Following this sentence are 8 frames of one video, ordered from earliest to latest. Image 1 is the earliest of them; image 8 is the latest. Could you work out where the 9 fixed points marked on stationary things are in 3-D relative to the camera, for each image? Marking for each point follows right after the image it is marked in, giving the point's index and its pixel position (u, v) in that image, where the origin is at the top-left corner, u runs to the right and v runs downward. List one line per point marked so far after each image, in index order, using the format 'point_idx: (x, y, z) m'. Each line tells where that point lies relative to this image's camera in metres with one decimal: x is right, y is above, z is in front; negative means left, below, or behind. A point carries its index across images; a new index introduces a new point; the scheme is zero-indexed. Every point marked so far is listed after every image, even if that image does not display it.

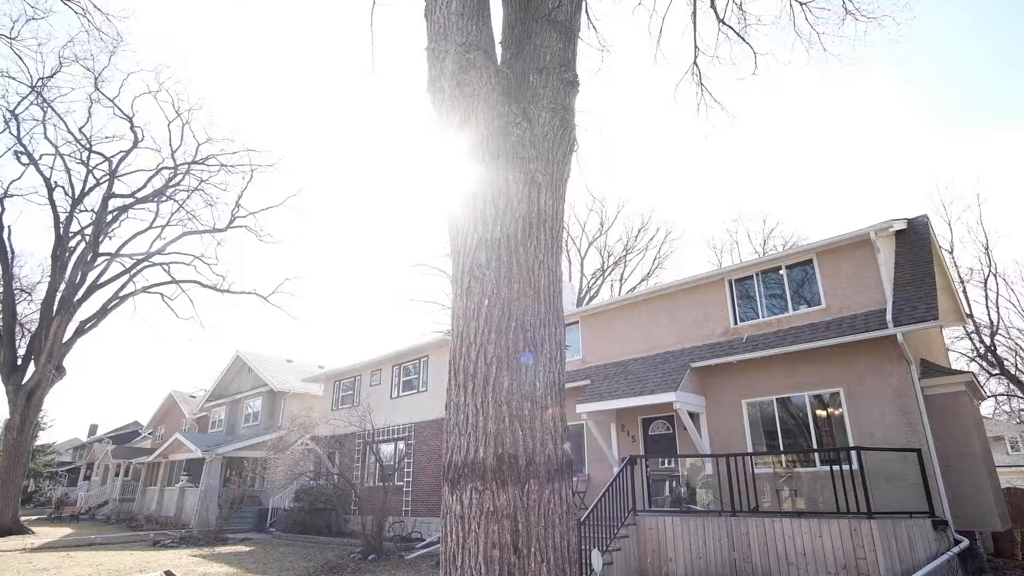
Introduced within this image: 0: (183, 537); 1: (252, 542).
0: (-9.0, -6.8, +16.5) m
1: (-6.8, -6.7, +16.1) m
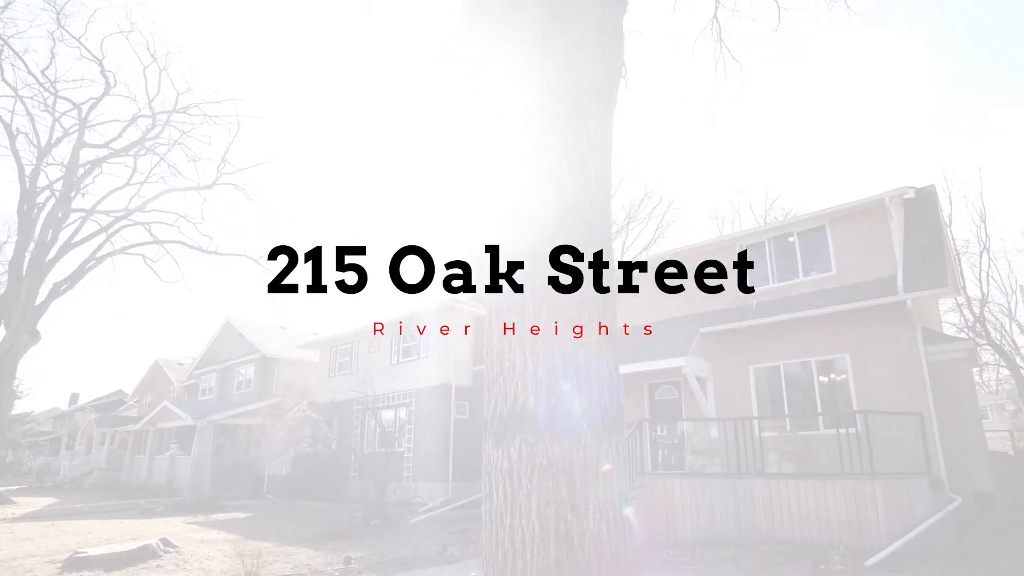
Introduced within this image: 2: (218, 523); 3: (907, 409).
0: (-9.0, -5.9, +16.4) m
1: (-6.9, -5.8, +15.9) m
2: (-6.5, -5.3, +13.6) m
3: (+6.6, -2.0, +10.1) m
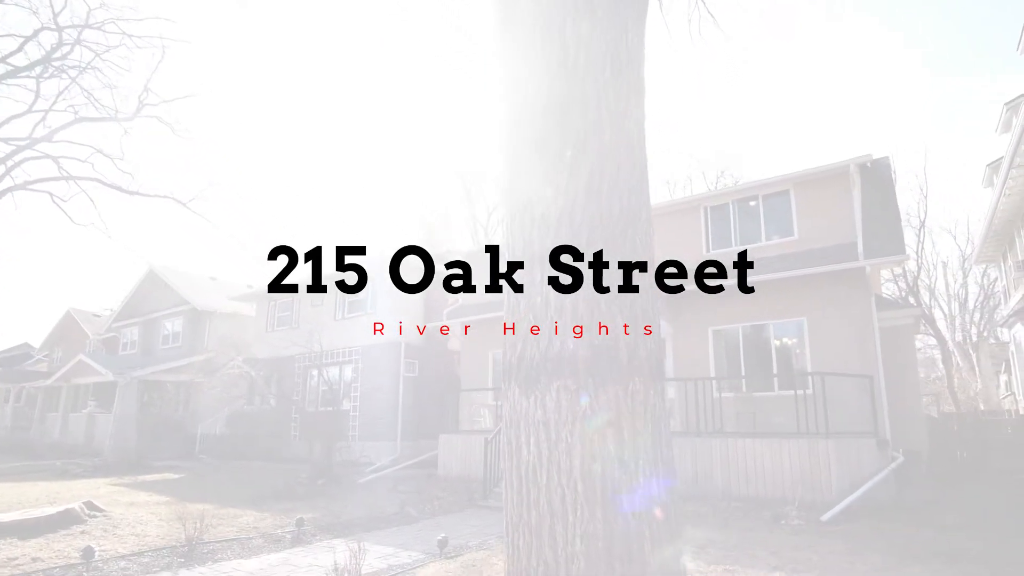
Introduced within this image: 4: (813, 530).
0: (-10.4, -4.5, +15.1) m
1: (-8.2, -4.5, +15.0) m
2: (-7.6, -4.1, +12.7) m
3: (+5.9, -1.4, +10.4) m
4: (+4.0, -3.2, +8.0) m
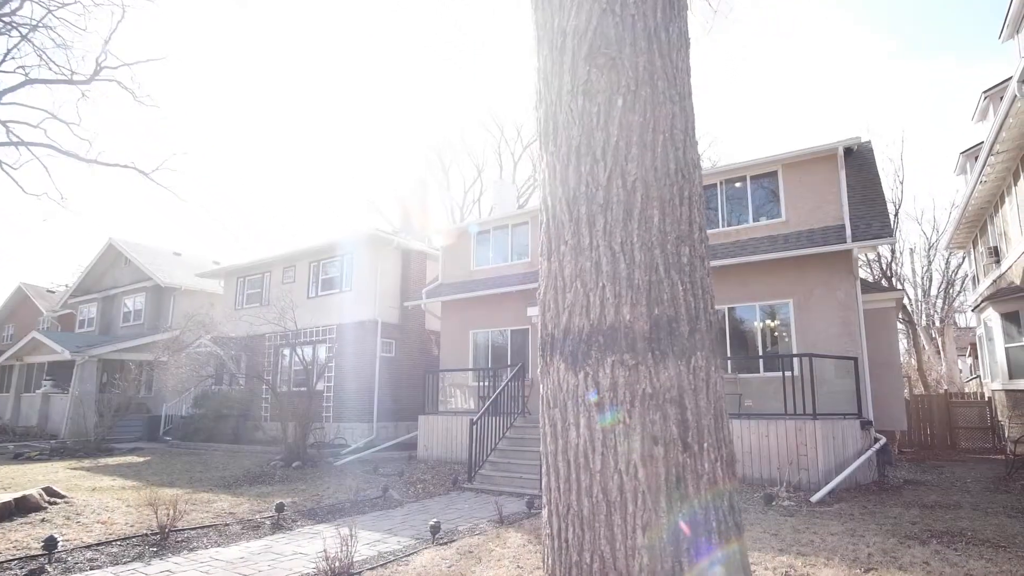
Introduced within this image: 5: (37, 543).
0: (-10.9, -3.8, +14.4) m
1: (-8.7, -3.9, +14.3) m
2: (-8.0, -3.6, +12.1) m
3: (+5.7, -1.1, +10.4) m
4: (+3.8, -2.9, +7.9) m
5: (-4.6, -2.5, +5.9) m
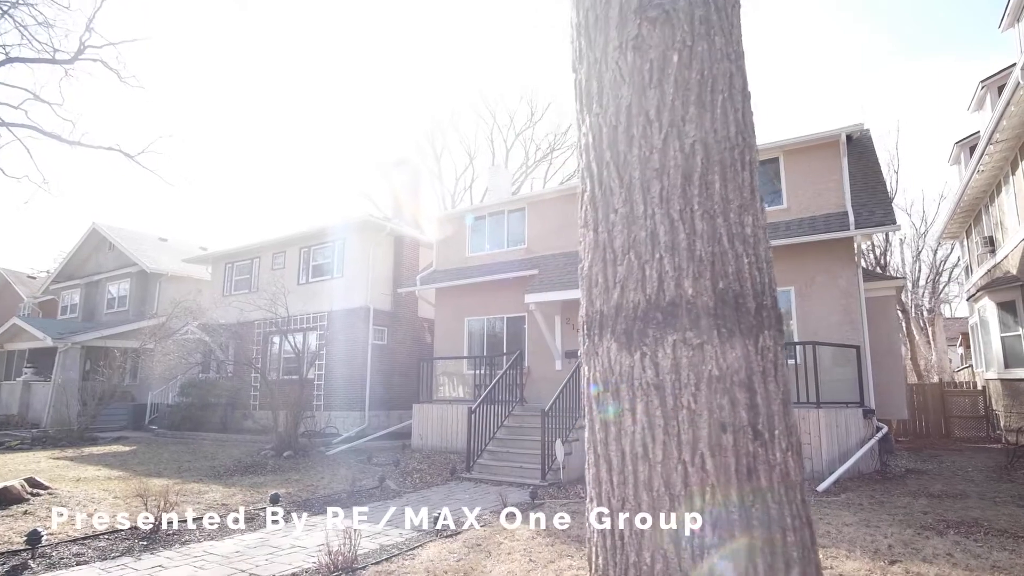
0: (-11.0, -3.5, +14.0) m
1: (-8.8, -3.6, +13.9) m
2: (-8.0, -3.3, +11.7) m
3: (+5.7, -0.9, +10.3) m
4: (+3.9, -2.7, +7.8) m
5: (-4.5, -2.3, +5.6) m
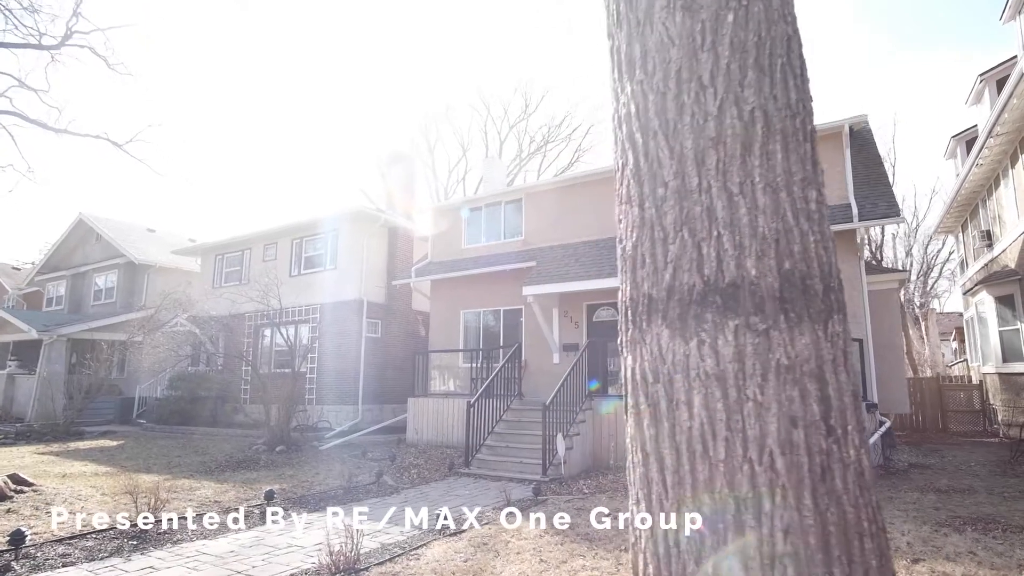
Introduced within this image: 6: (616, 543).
0: (-11.1, -3.3, +13.6) m
1: (-8.9, -3.3, +13.6) m
2: (-8.1, -3.1, +11.4) m
3: (+5.7, -0.8, +10.2) m
4: (+3.9, -2.6, +7.7) m
5: (-4.5, -2.2, +5.3) m
6: (+0.8, -2.1, +4.9) m
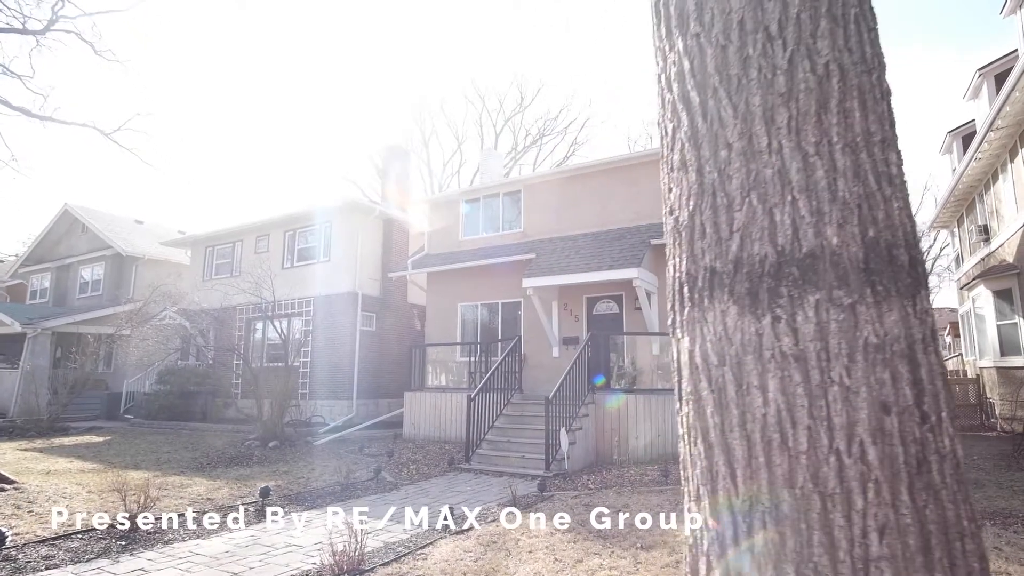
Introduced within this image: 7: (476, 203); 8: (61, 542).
0: (-11.2, -3.1, +13.2) m
1: (-9.0, -3.2, +13.3) m
2: (-8.1, -2.9, +11.1) m
3: (+5.6, -0.6, +10.0) m
4: (+3.9, -2.5, +7.6) m
5: (-4.4, -2.1, +5.0) m
6: (+0.9, -2.0, +4.7) m
7: (-0.9, +2.0, +14.1) m
8: (-3.7, -2.1, +4.9) m
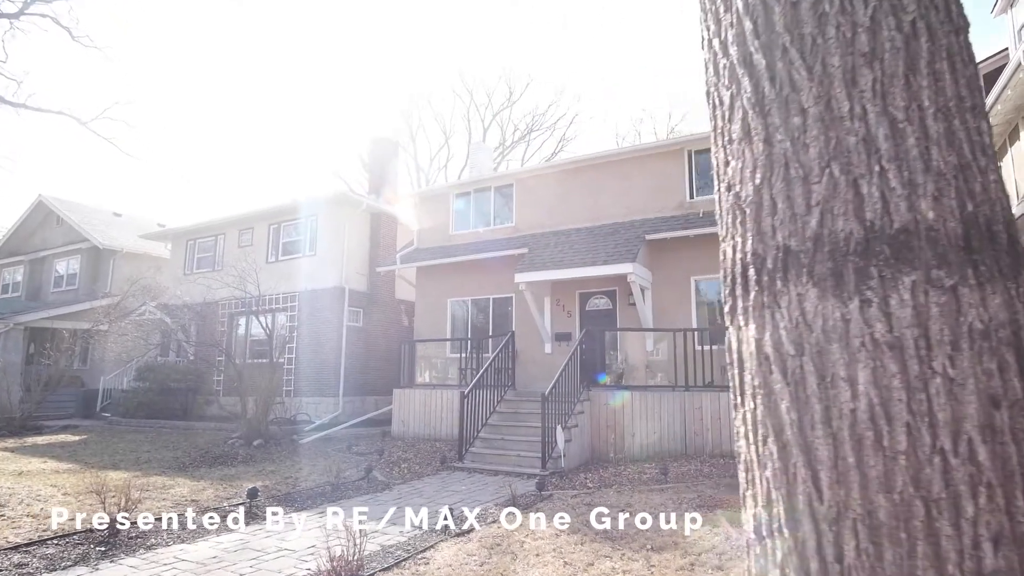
0: (-11.4, -2.9, +12.7) m
1: (-9.2, -3.0, +12.8) m
2: (-8.3, -2.8, +10.6) m
3: (+5.5, -0.6, +10.0) m
4: (+3.9, -2.5, +7.5) m
5: (-4.4, -2.0, +4.7) m
6: (+1.0, -1.9, +4.5) m
7: (-1.1, +2.1, +13.9) m
8: (-3.6, -2.0, +4.6) m
